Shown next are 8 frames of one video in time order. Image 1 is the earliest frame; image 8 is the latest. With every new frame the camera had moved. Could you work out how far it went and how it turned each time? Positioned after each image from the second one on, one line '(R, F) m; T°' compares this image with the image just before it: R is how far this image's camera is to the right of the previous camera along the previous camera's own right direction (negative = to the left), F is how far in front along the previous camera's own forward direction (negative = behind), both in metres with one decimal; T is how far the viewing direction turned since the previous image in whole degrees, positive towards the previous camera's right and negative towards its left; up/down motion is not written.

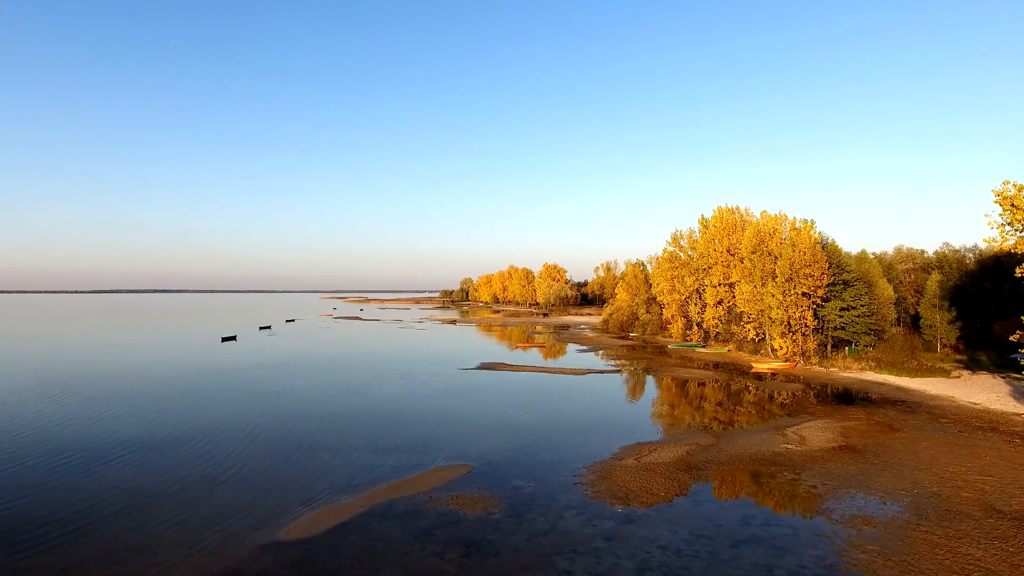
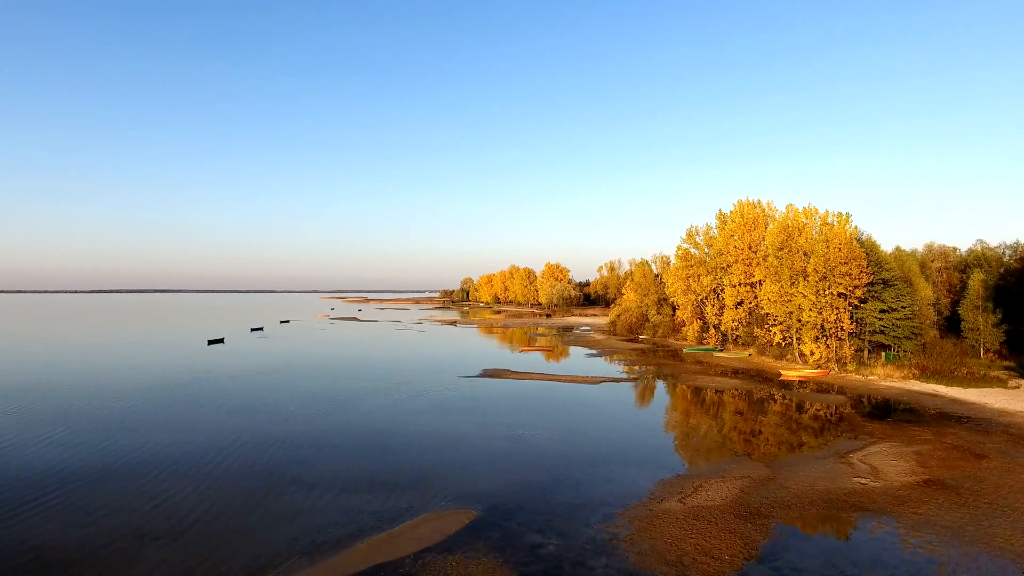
(-0.3, +3.1) m; 0°
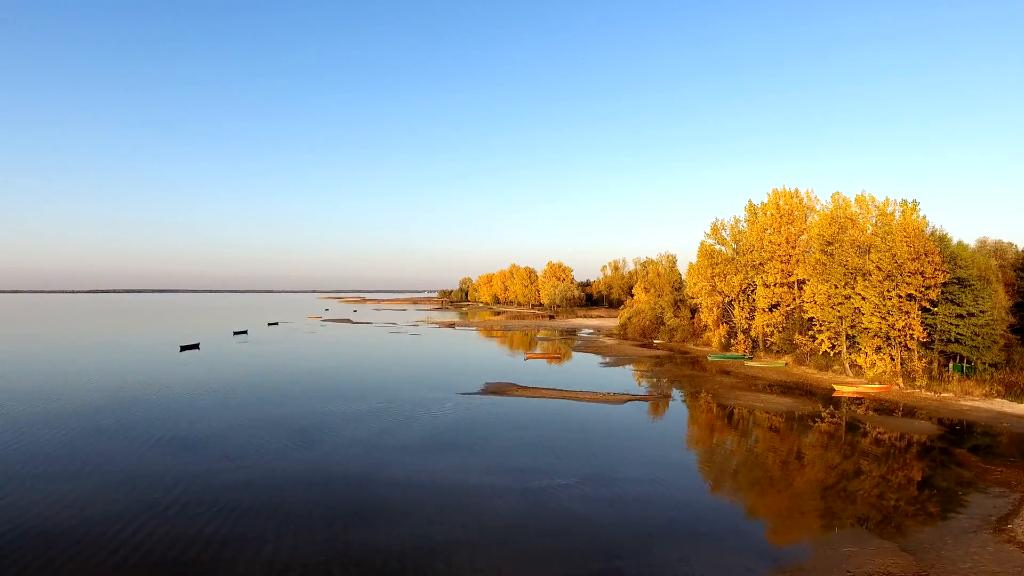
(-0.4, +4.8) m; 0°
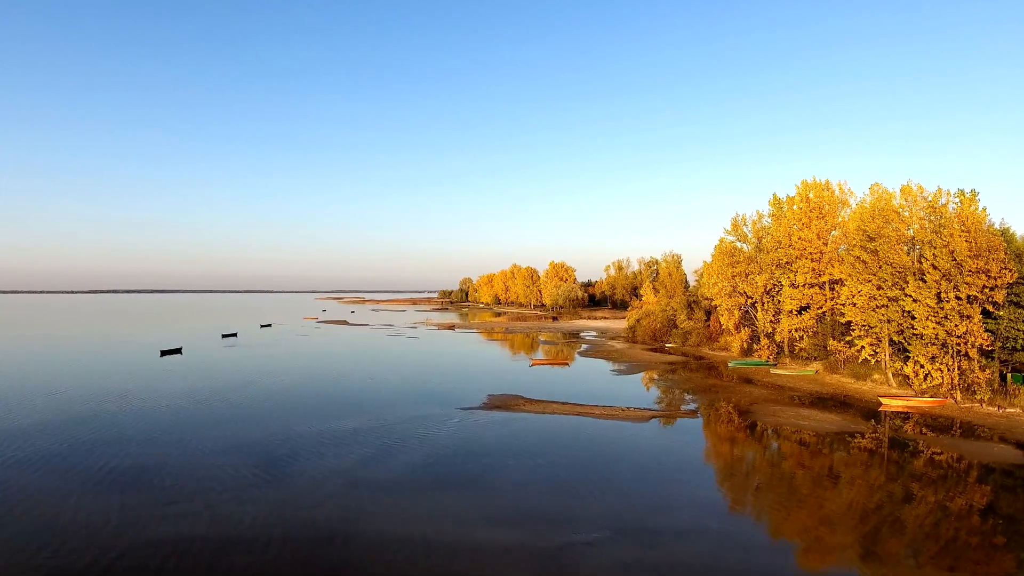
(-0.3, +3.1) m; 0°
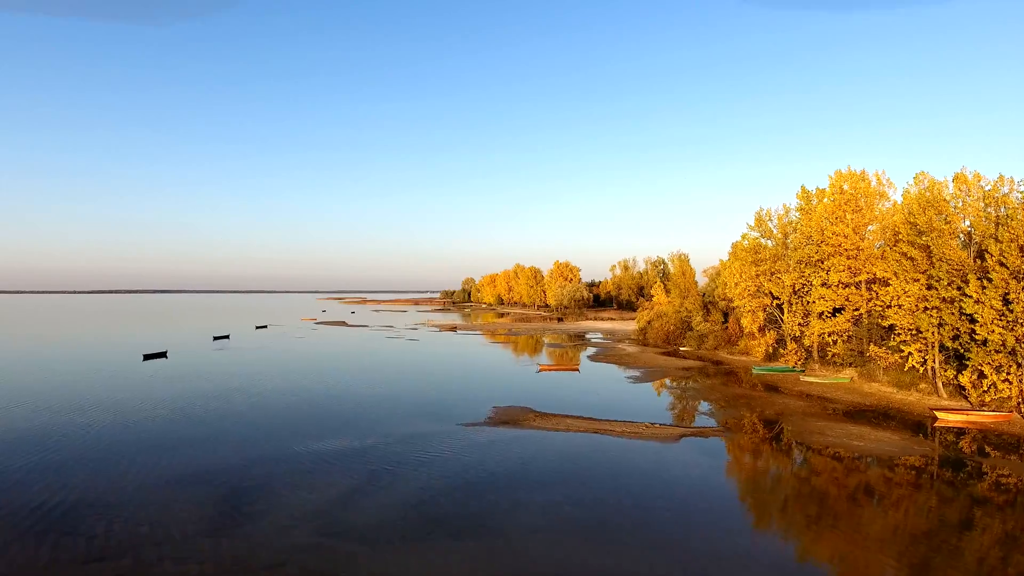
(-0.2, +2.8) m; 0°
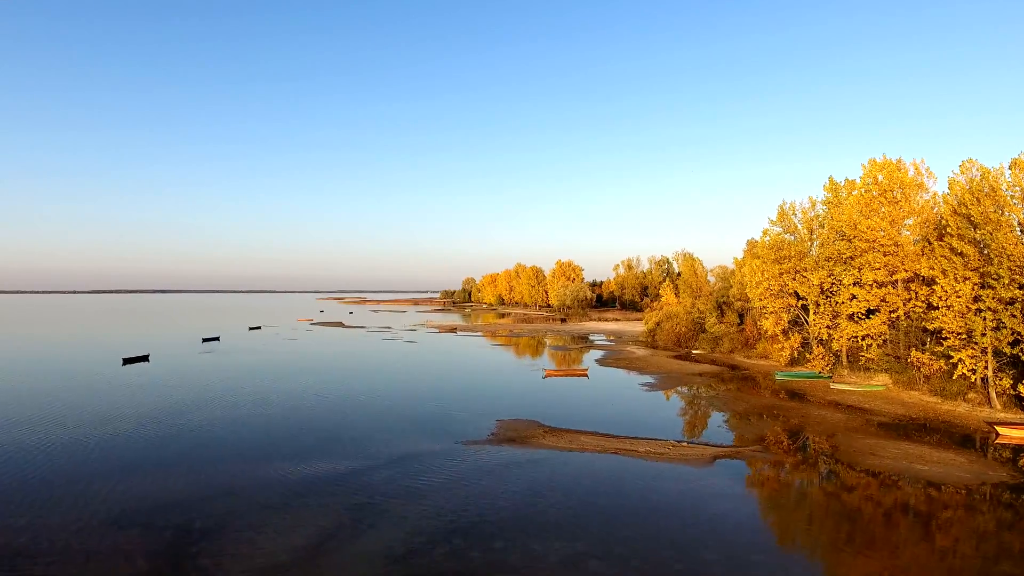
(-0.2, +2.5) m; 0°
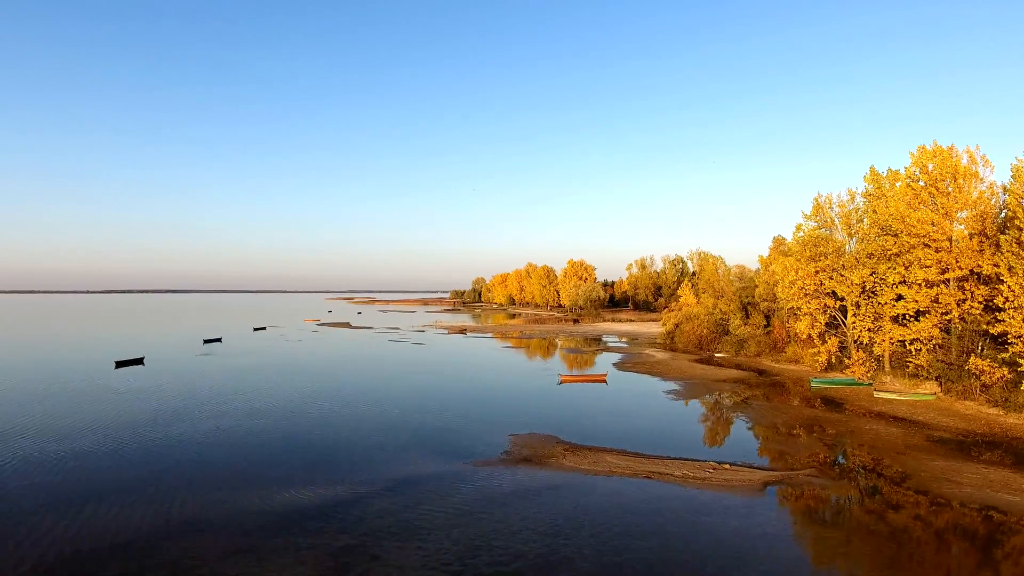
(-0.2, +2.2) m; -1°
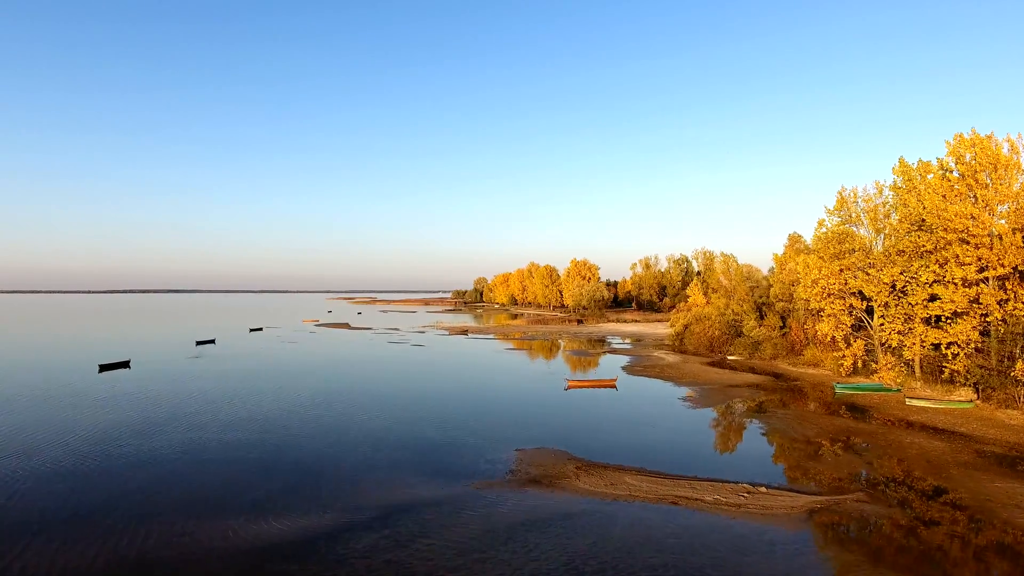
(-0.1, +1.8) m; 0°
